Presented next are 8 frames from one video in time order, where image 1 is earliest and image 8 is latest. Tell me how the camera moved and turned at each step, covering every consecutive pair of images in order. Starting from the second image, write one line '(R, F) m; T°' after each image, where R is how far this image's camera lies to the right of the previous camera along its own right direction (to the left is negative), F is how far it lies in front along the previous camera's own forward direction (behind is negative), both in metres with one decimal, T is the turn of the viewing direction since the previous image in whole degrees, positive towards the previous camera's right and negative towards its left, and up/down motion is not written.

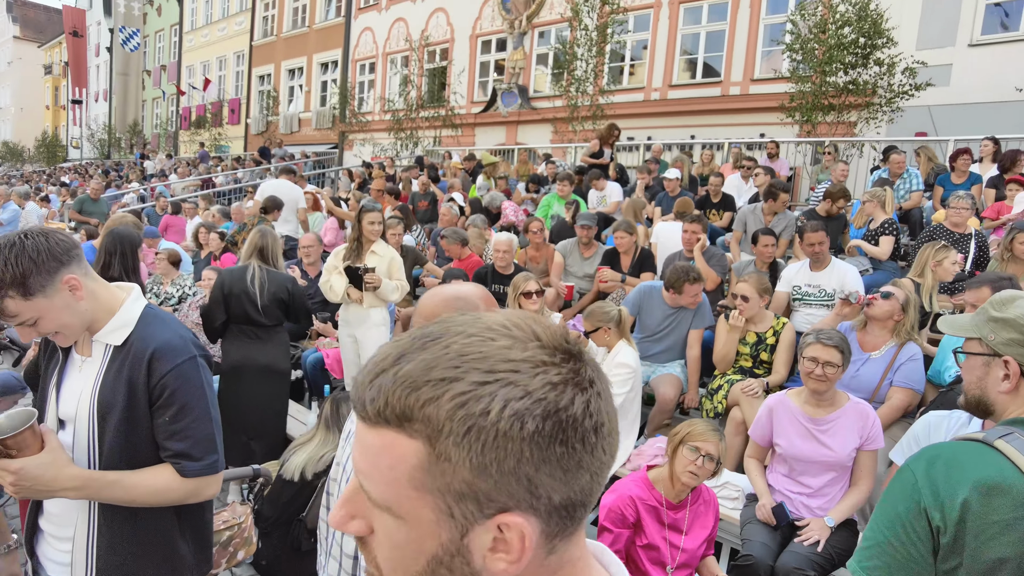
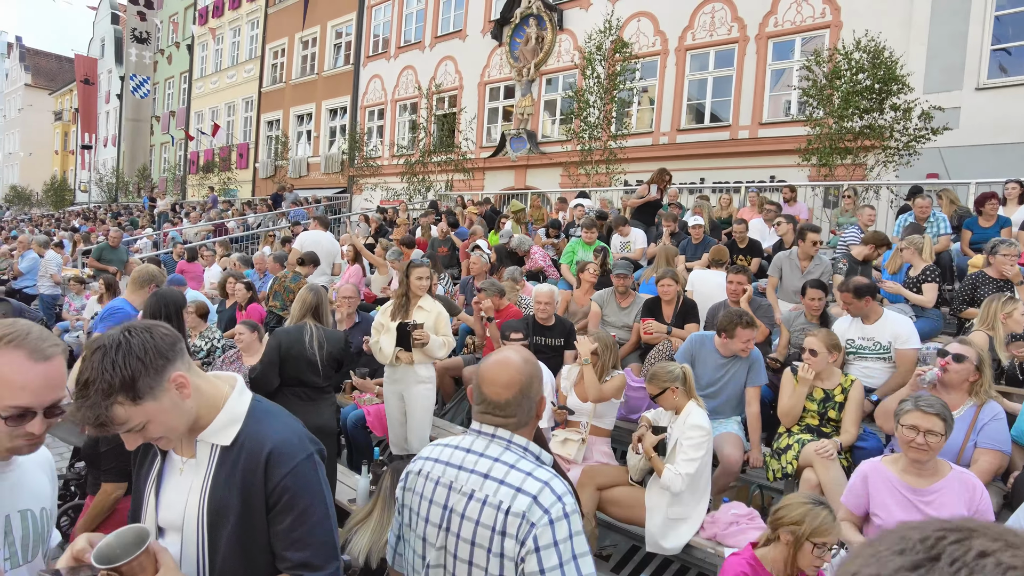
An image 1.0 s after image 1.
(-0.4, +0.1) m; 0°
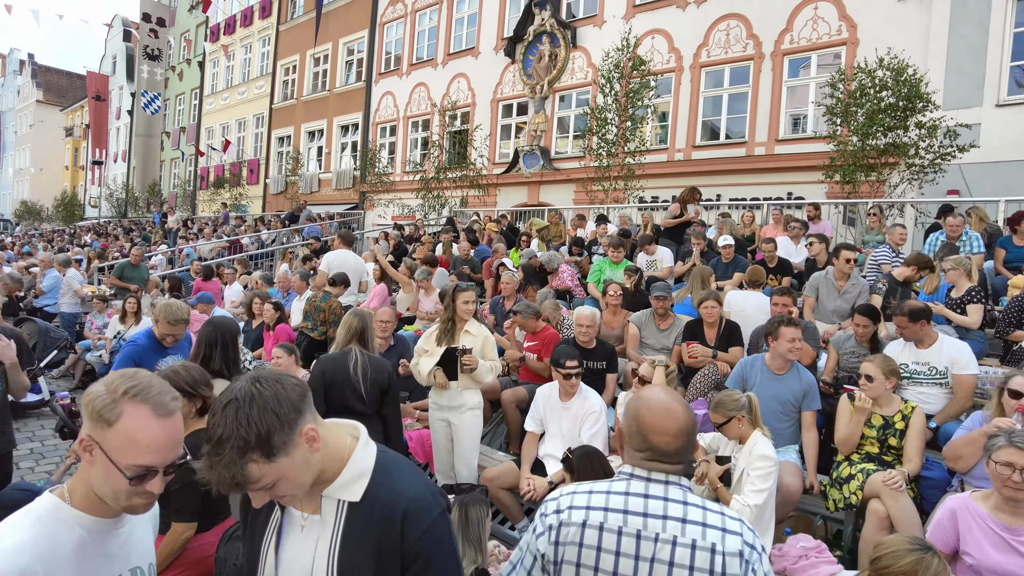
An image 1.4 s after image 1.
(-0.3, +0.1) m; 0°
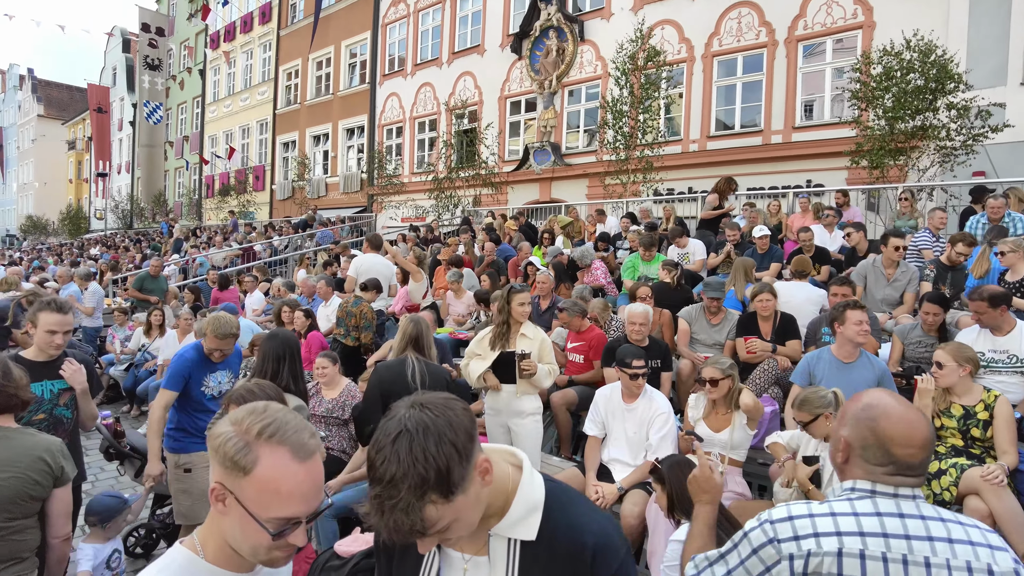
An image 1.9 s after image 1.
(-0.4, +0.2) m; 0°
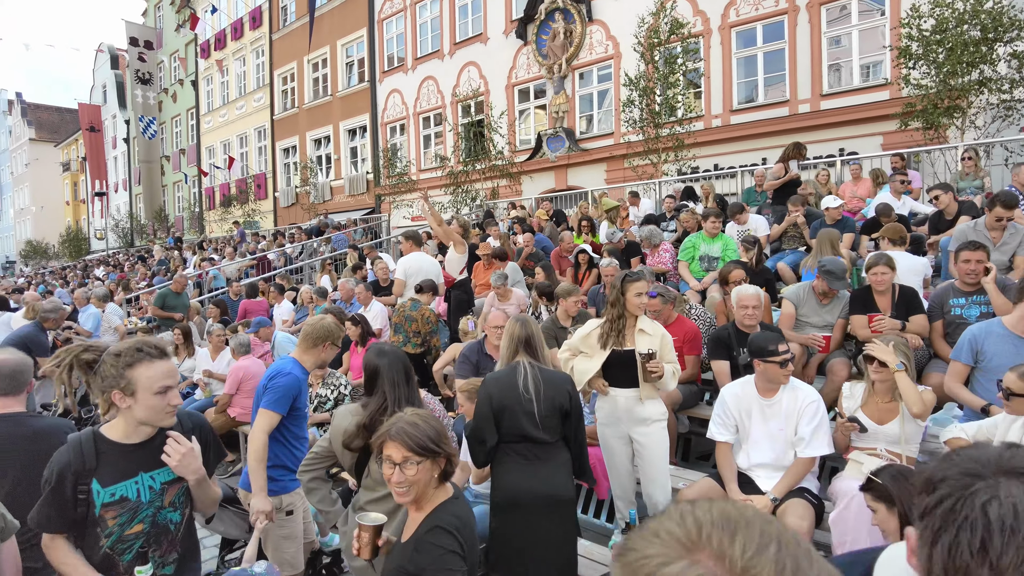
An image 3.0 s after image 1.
(-0.7, +0.6) m; 0°
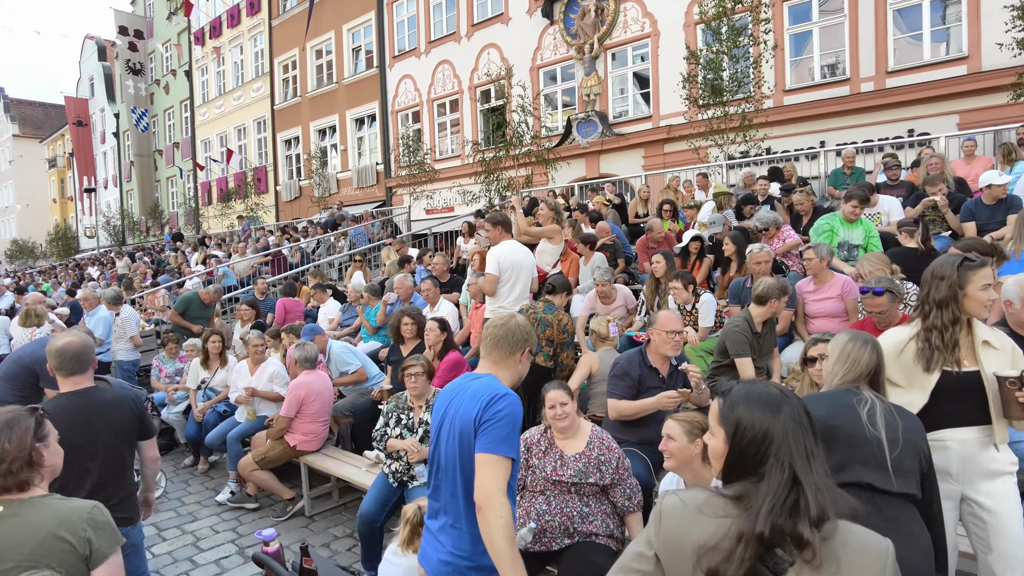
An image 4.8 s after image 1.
(-1.2, +1.4) m; +1°
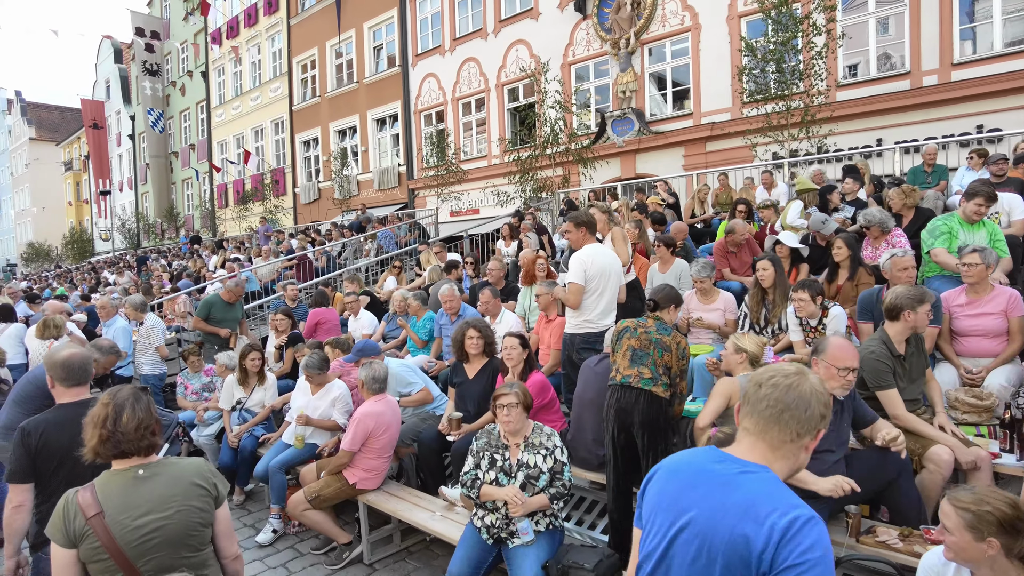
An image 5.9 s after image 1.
(-0.7, +0.8) m; -1°
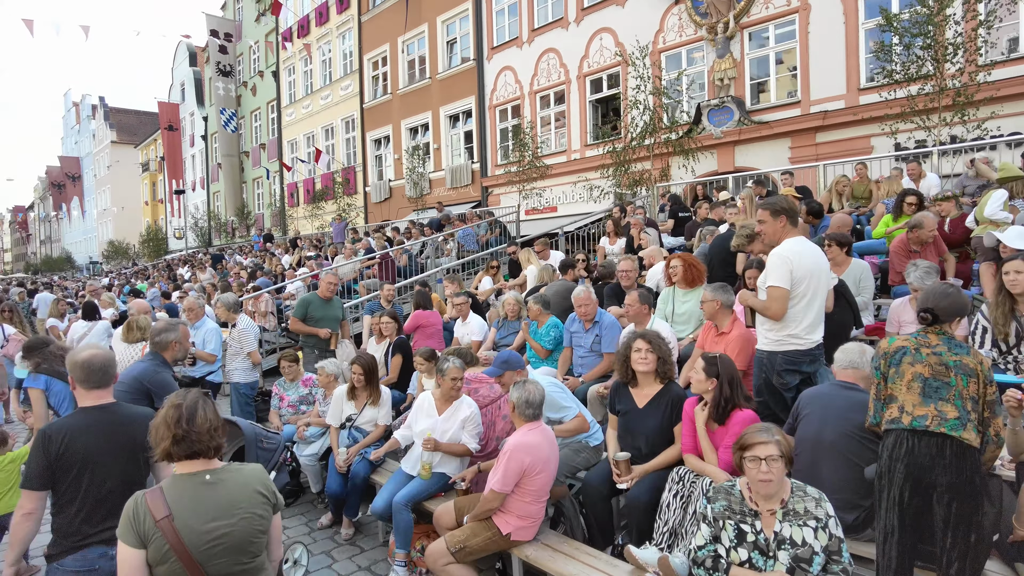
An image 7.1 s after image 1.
(-0.9, +1.0) m; -5°
